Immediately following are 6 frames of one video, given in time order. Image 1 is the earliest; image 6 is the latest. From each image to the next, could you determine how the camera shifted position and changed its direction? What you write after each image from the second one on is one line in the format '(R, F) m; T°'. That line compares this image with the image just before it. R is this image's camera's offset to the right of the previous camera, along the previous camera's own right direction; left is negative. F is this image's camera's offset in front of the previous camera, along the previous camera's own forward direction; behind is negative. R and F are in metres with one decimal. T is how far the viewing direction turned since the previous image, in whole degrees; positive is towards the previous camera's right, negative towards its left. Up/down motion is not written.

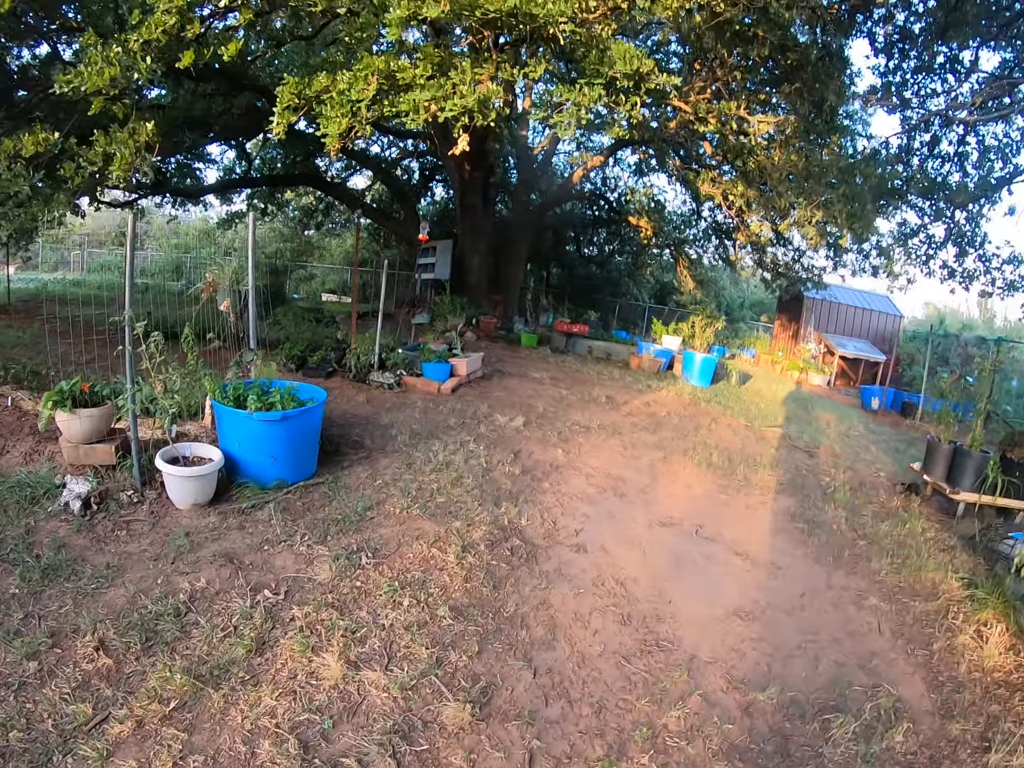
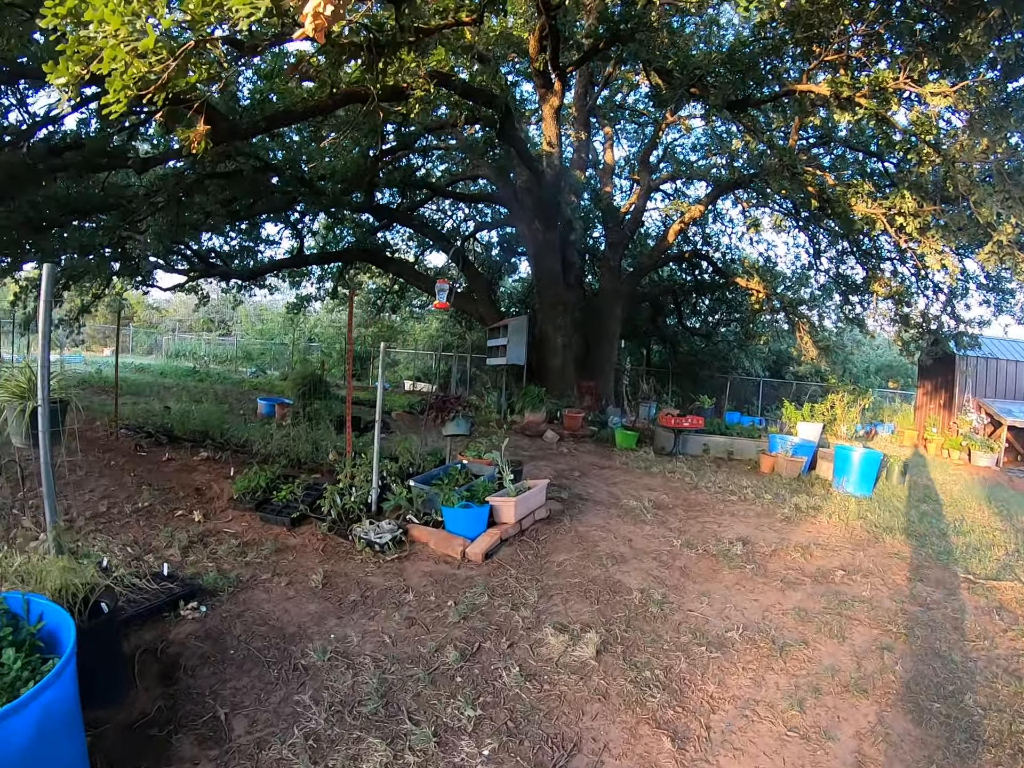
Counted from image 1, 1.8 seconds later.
(+0.3, +2.8) m; -9°
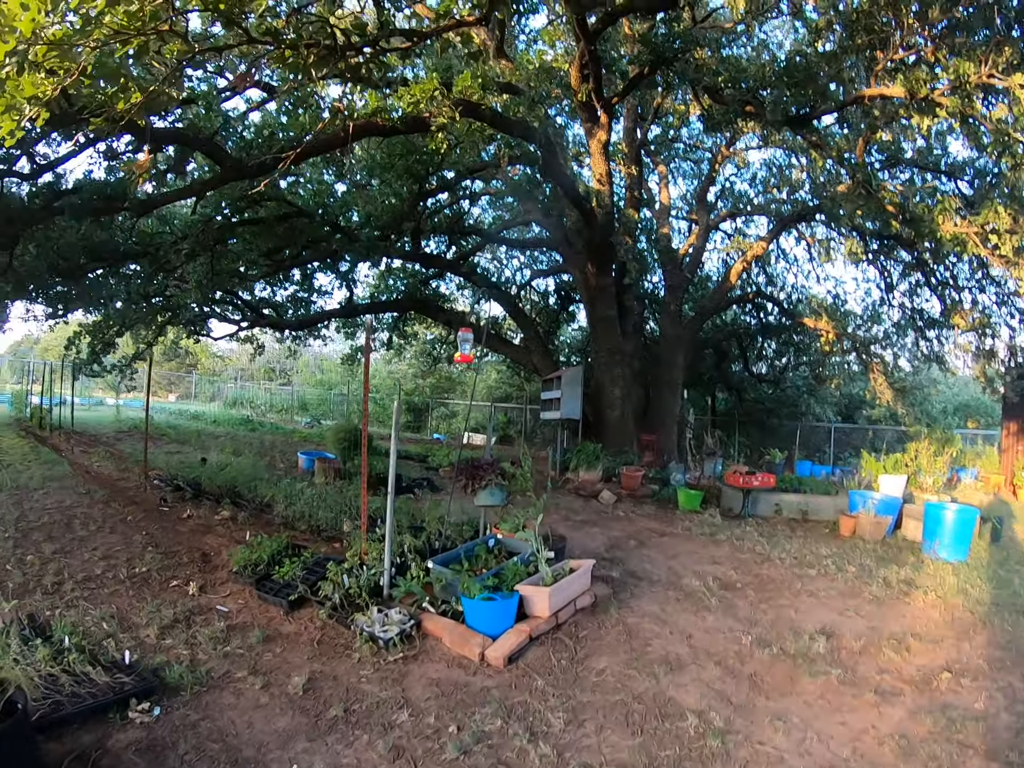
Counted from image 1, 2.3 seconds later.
(+0.2, +0.6) m; -5°
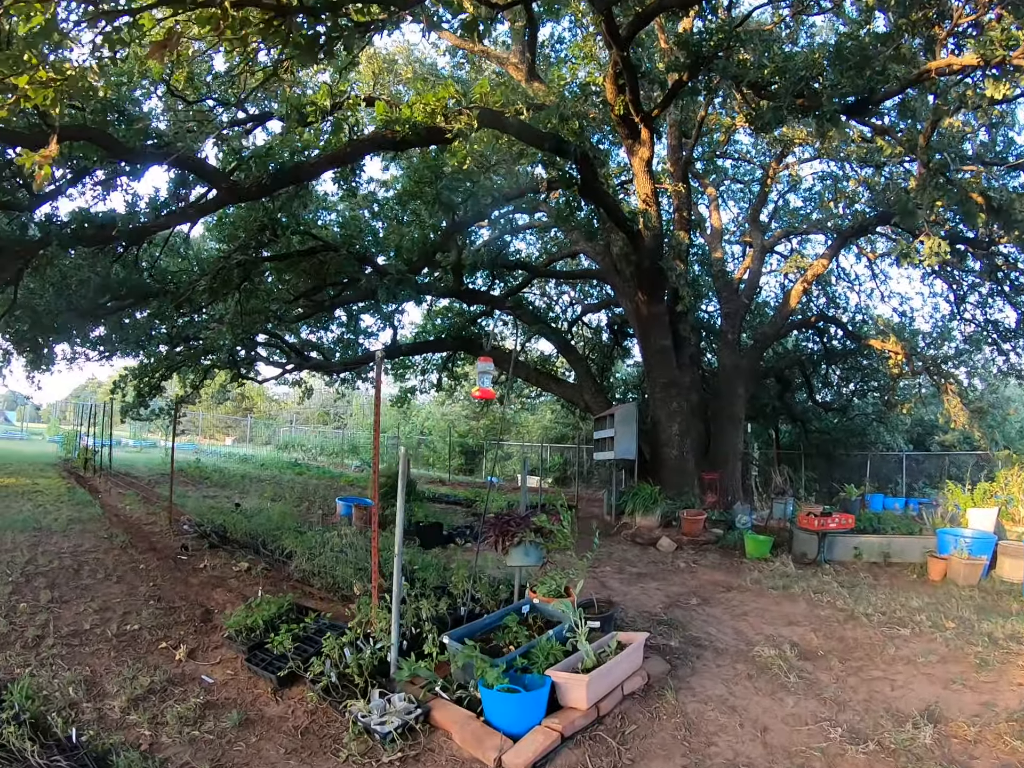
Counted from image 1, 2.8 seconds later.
(+0.2, +0.6) m; -5°
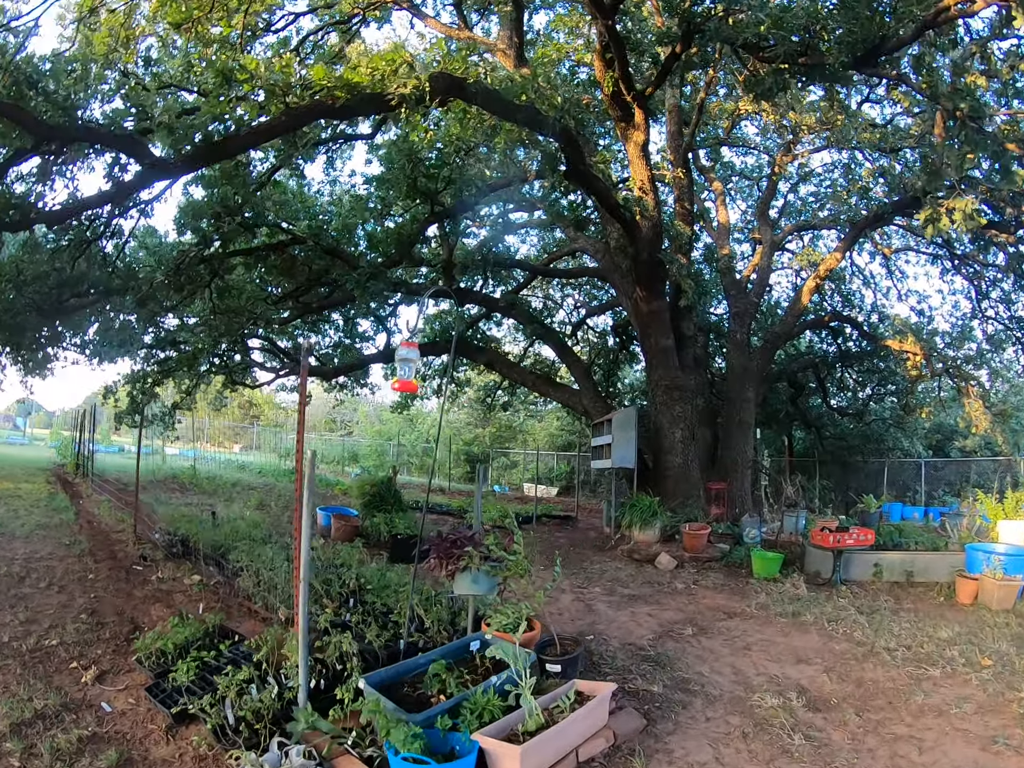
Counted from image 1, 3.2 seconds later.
(+0.3, +0.6) m; -1°
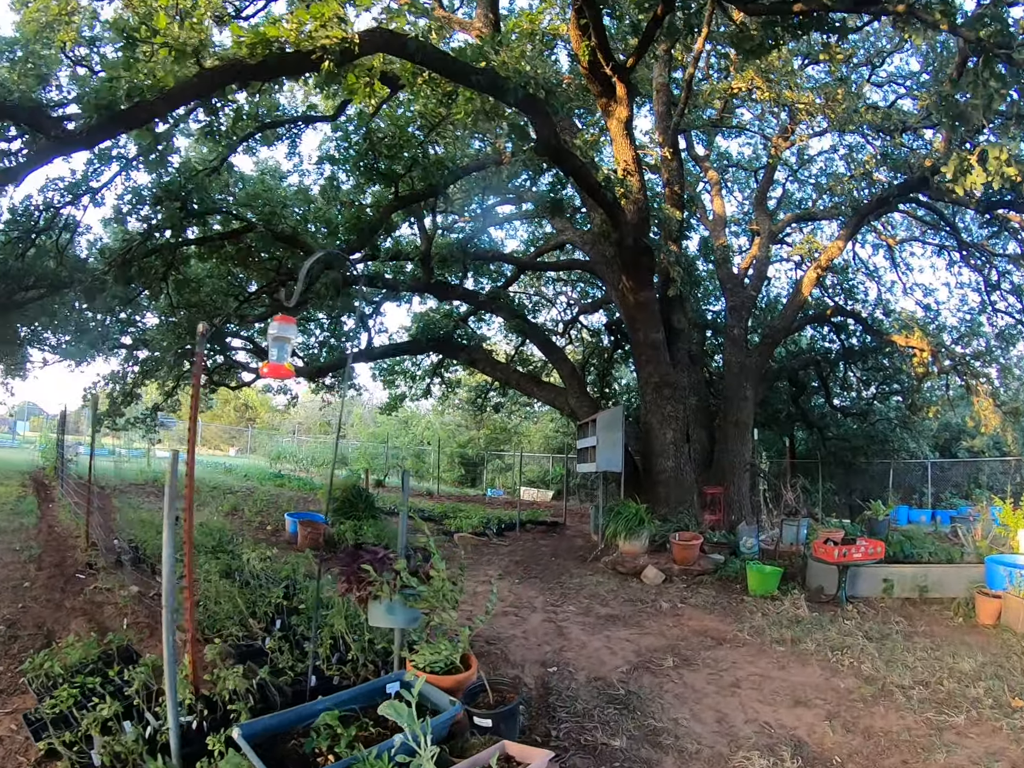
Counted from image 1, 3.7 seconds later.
(+0.3, +0.6) m; 0°
